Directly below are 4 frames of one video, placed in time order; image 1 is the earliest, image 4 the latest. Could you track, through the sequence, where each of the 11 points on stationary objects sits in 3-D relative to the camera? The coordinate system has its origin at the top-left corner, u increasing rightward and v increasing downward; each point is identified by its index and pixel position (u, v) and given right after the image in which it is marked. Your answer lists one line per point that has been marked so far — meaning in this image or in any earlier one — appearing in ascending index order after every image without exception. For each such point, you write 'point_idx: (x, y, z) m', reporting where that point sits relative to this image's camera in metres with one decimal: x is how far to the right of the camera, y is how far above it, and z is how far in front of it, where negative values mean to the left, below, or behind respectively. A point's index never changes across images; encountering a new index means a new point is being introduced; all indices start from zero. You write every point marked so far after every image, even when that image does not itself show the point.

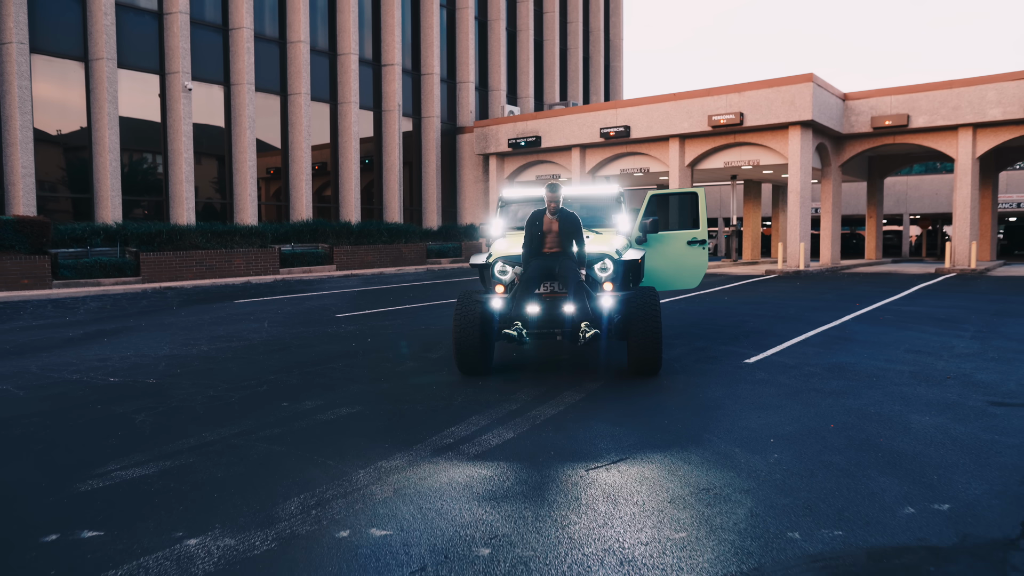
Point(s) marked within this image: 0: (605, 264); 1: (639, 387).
0: (+1.4, +0.4, +8.3) m
1: (+1.7, -1.4, +7.9) m
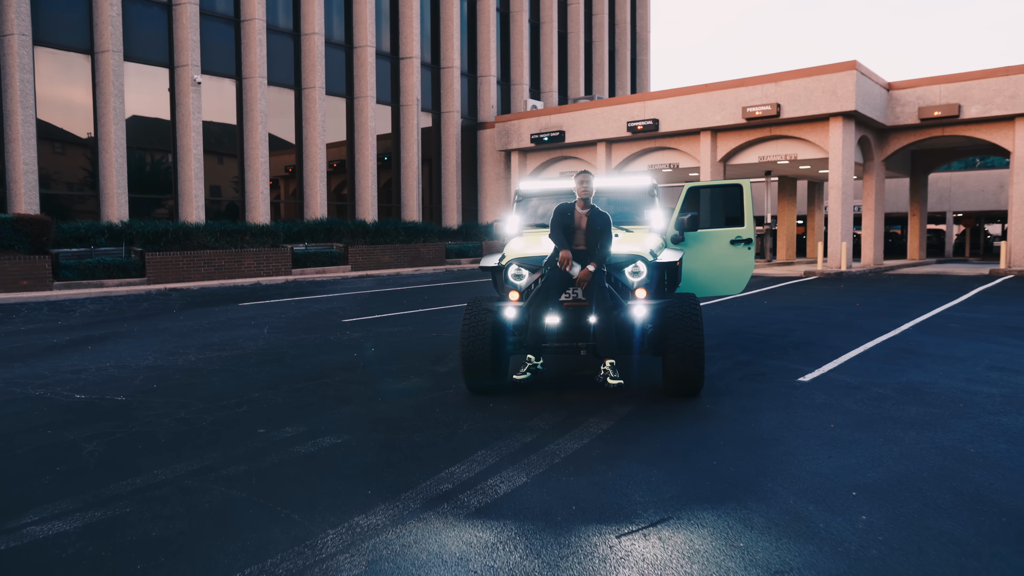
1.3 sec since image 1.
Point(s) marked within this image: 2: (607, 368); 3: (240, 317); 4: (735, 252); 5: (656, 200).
0: (+1.6, +0.3, +7.2) m
1: (+1.9, -1.5, +6.8) m
2: (+1.3, -1.0, +7.0) m
3: (-5.5, -0.6, +11.5) m
4: (+3.4, +0.6, +8.8) m
5: (+2.2, +1.4, +8.9) m
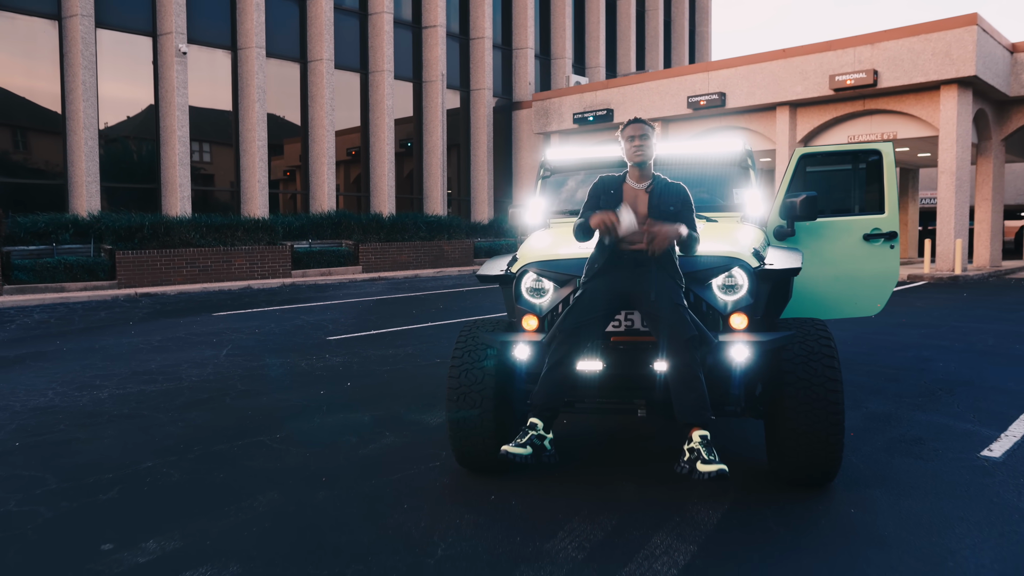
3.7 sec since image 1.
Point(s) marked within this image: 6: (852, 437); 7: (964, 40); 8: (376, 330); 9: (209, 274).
0: (+1.7, +0.1, +4.4) m
1: (+2.0, -1.6, +4.0) m
2: (+1.4, -1.2, +4.3) m
3: (-5.0, -0.7, +9.3) m
4: (+3.7, +0.4, +5.9) m
5: (+2.5, +1.2, +6.1) m
6: (+3.2, -1.4, +5.5) m
7: (+14.8, +8.1, +19.1) m
8: (-2.3, -0.7, +9.6) m
9: (-7.9, +0.4, +15.5) m
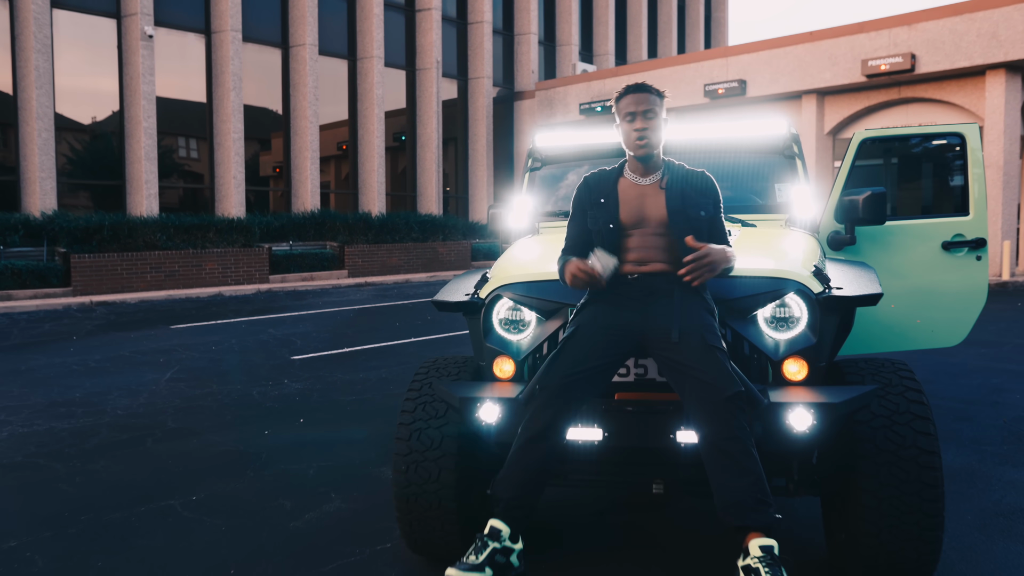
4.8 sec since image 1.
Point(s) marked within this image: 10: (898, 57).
0: (+1.5, -0.1, +3.2) m
1: (+1.8, -1.8, +2.7) m
2: (+1.2, -1.4, +3.0) m
3: (-5.1, -0.8, +8.2) m
4: (+3.5, +0.2, +4.6) m
5: (+2.4, +1.0, +4.8) m
6: (+3.1, -1.6, +4.2) m
7: (+14.9, +7.9, +17.6) m
8: (-2.4, -0.9, +8.4) m
9: (-7.9, +0.3, +14.4) m
10: (+12.4, +7.4, +19.1) m
